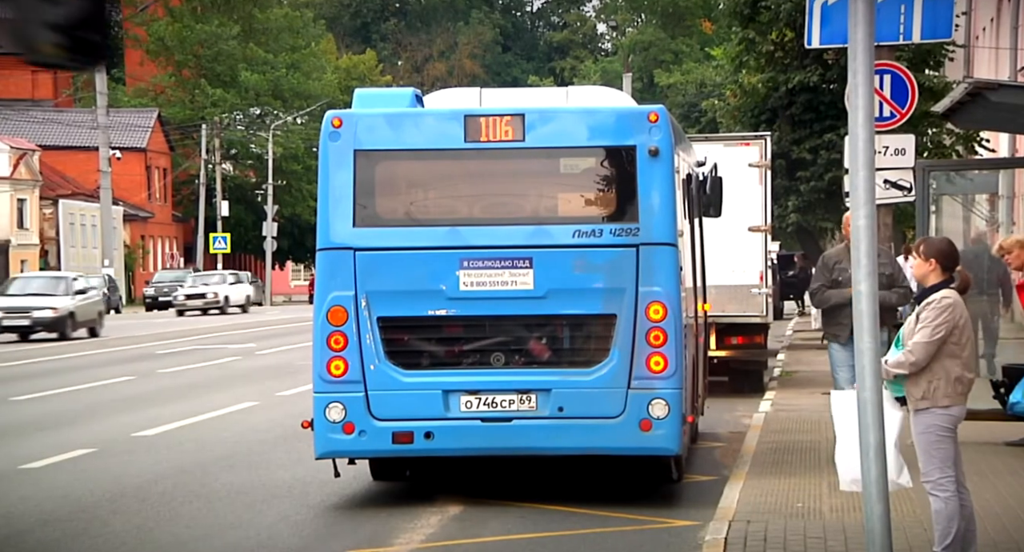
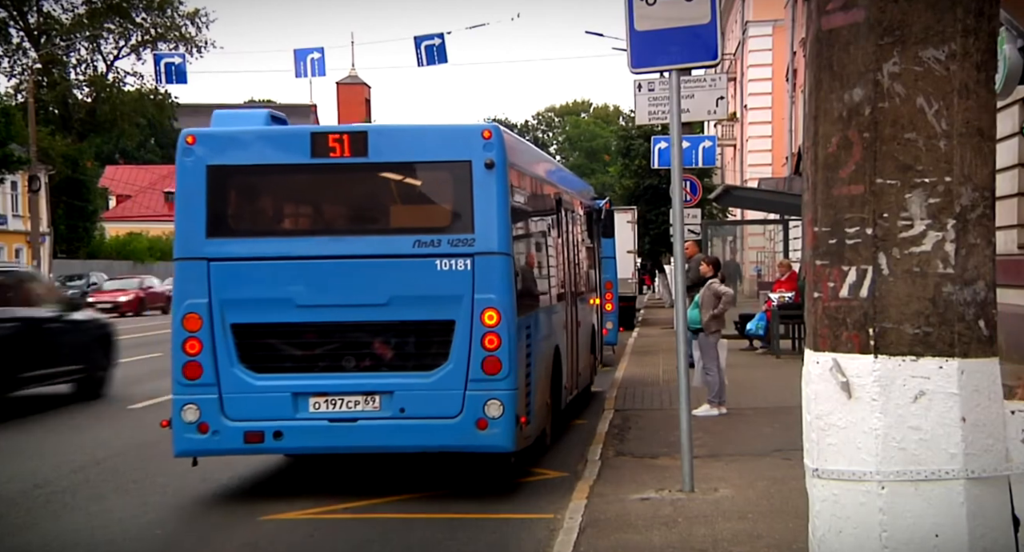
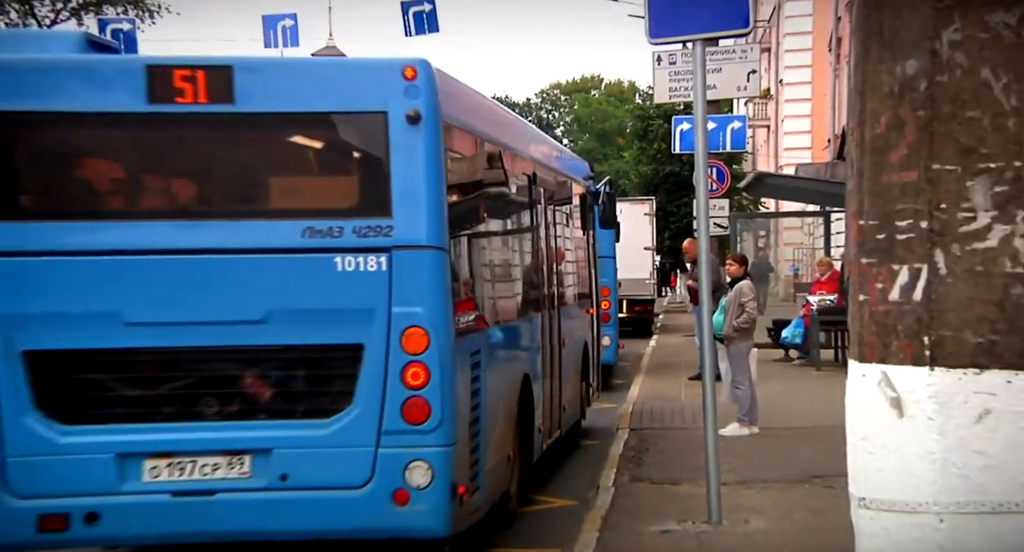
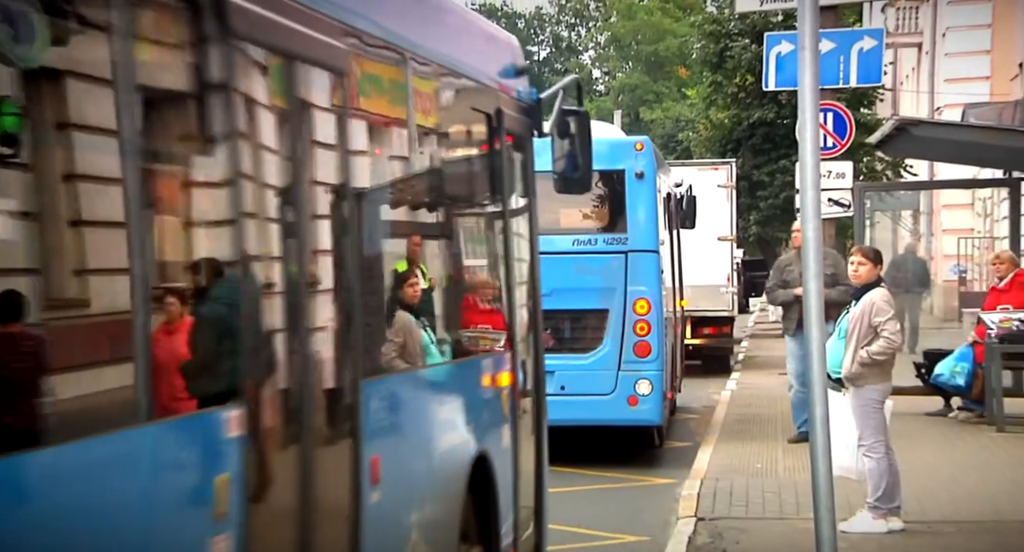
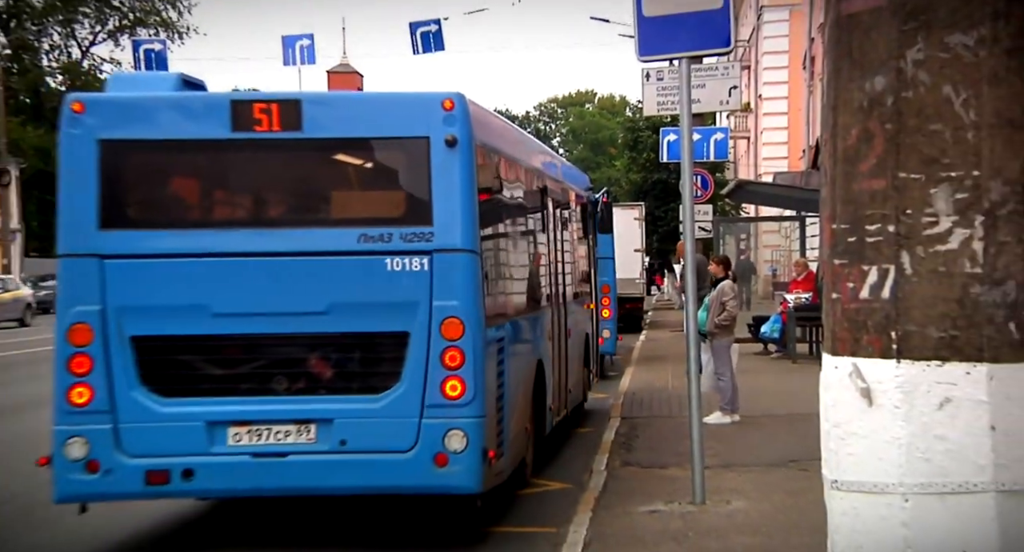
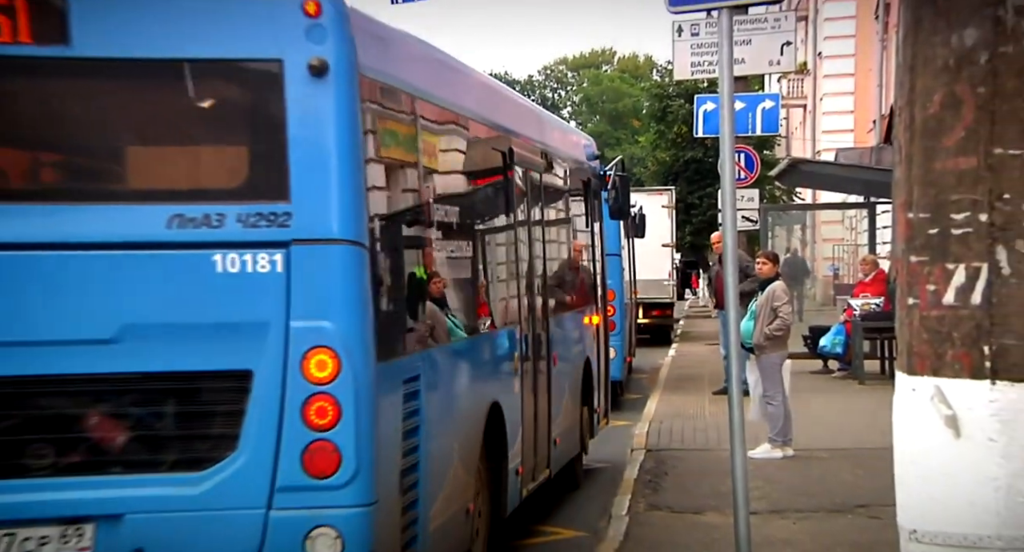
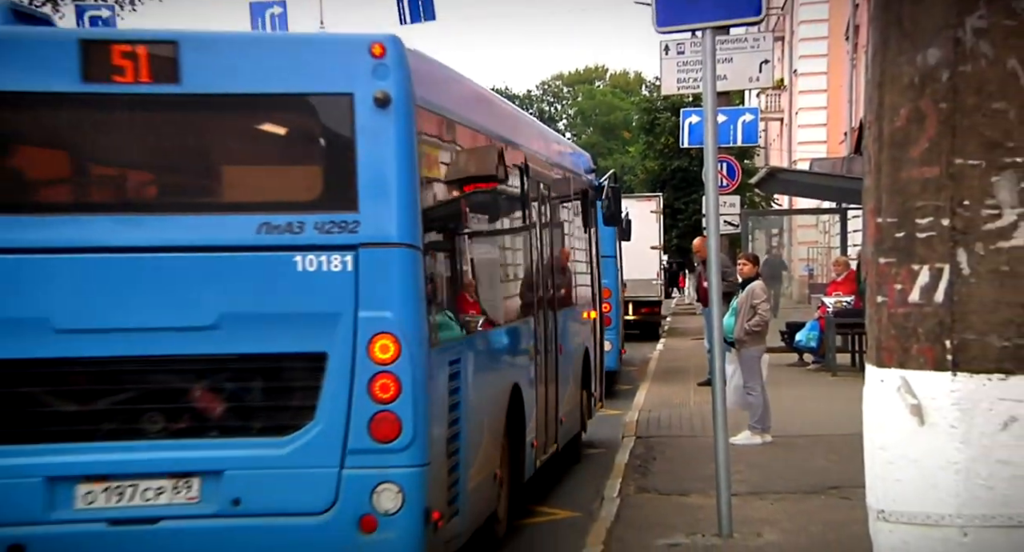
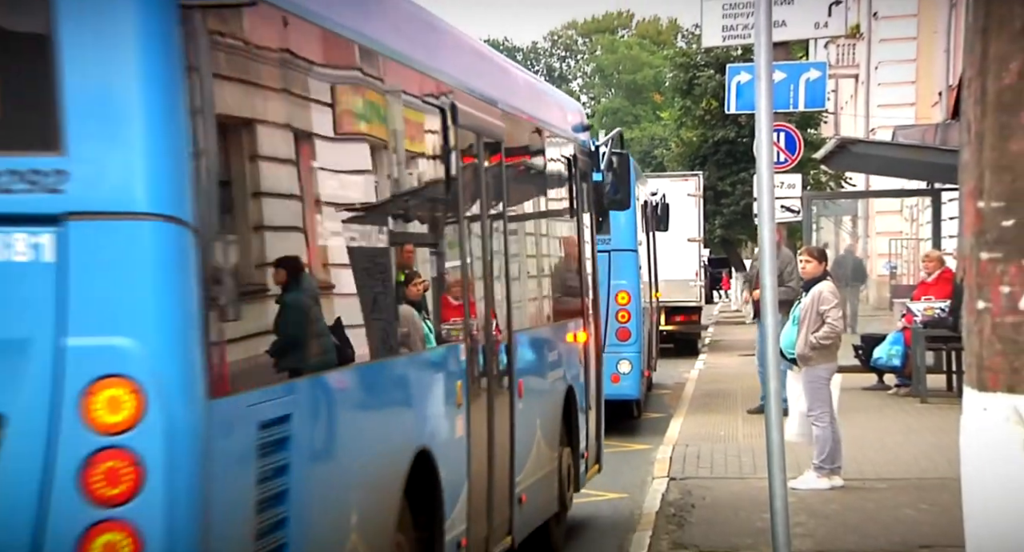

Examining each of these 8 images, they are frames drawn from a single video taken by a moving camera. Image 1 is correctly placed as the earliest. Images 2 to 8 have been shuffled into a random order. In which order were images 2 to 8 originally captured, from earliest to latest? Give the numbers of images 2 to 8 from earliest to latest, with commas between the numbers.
4, 8, 6, 7, 3, 5, 2
